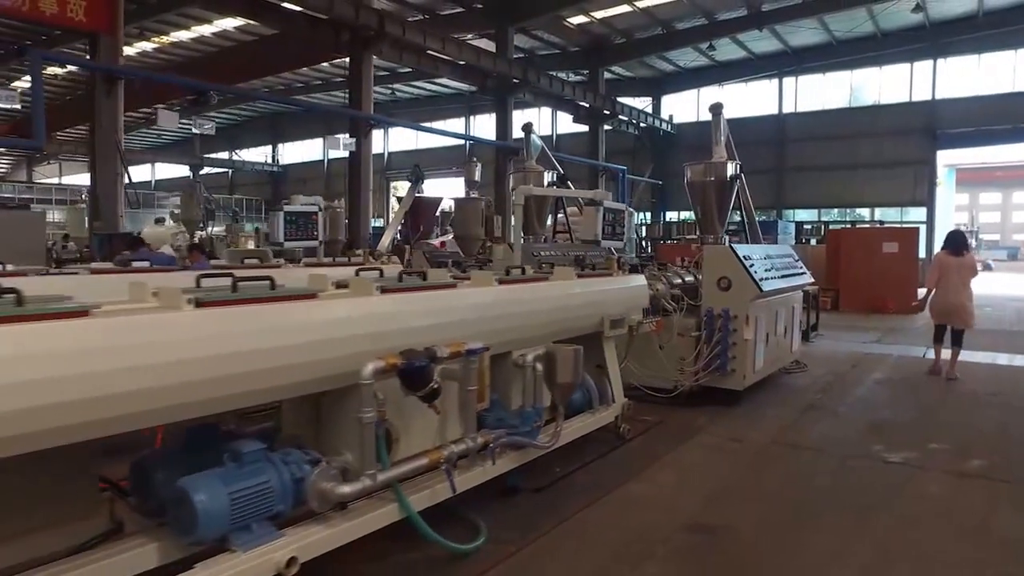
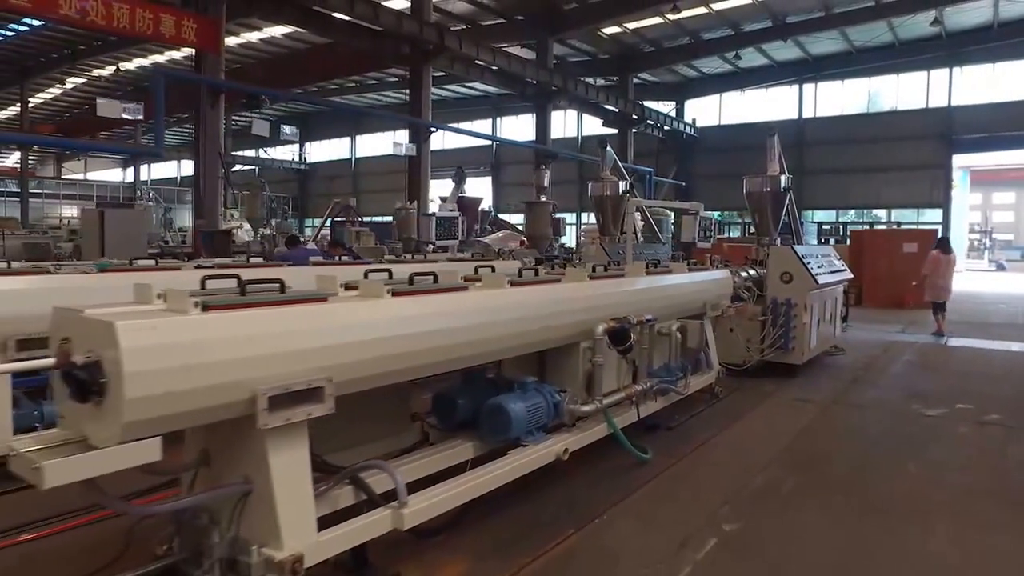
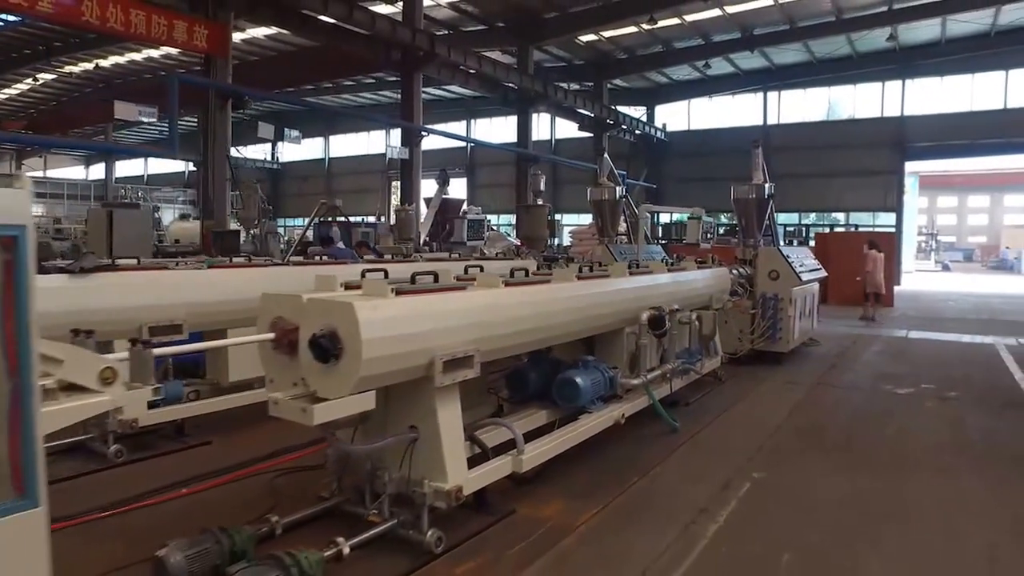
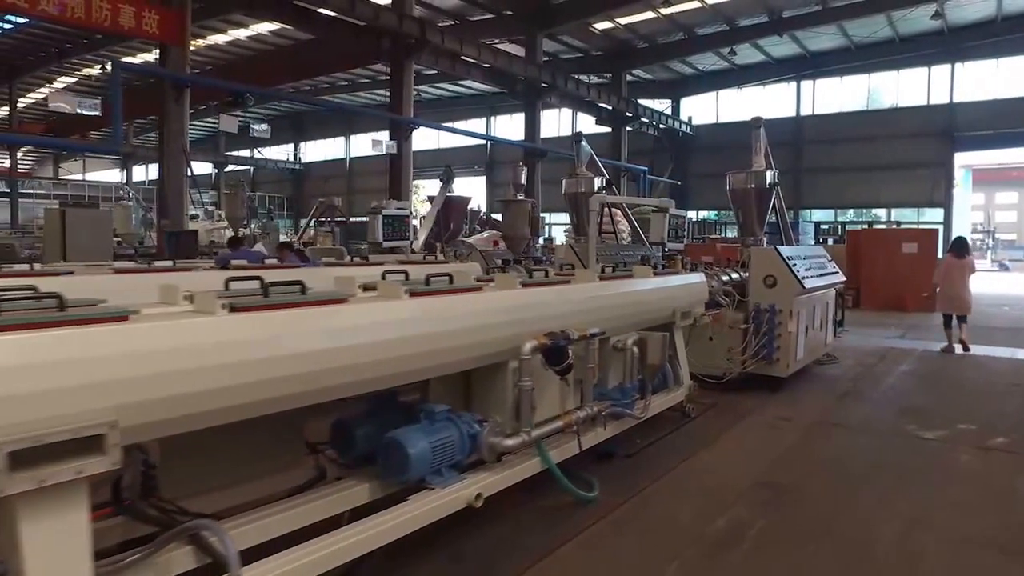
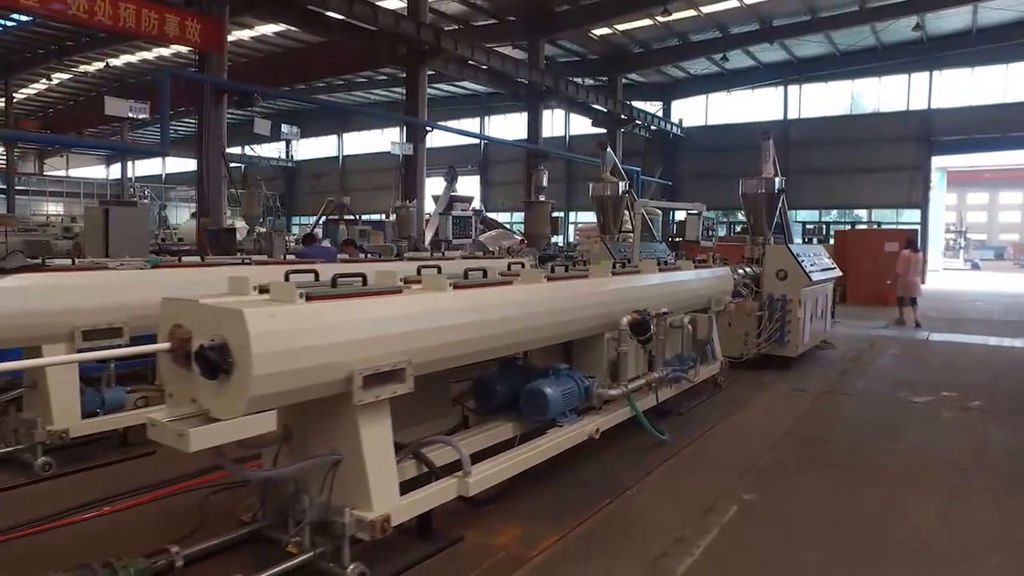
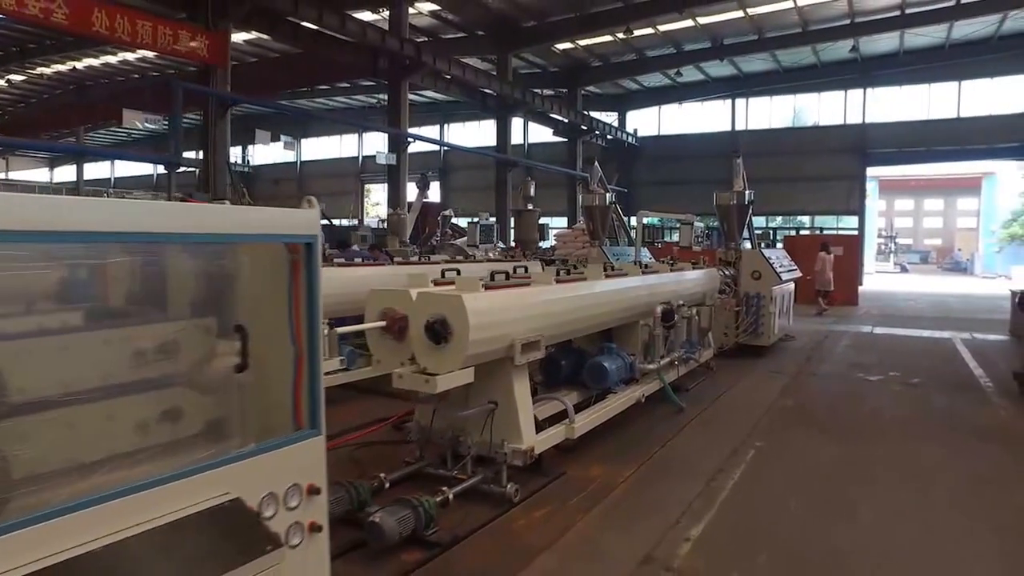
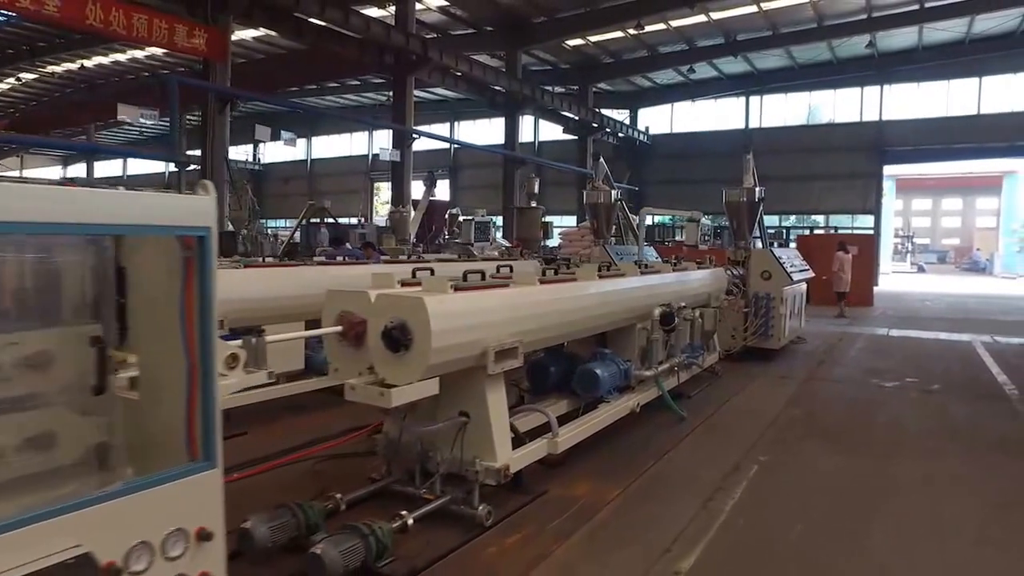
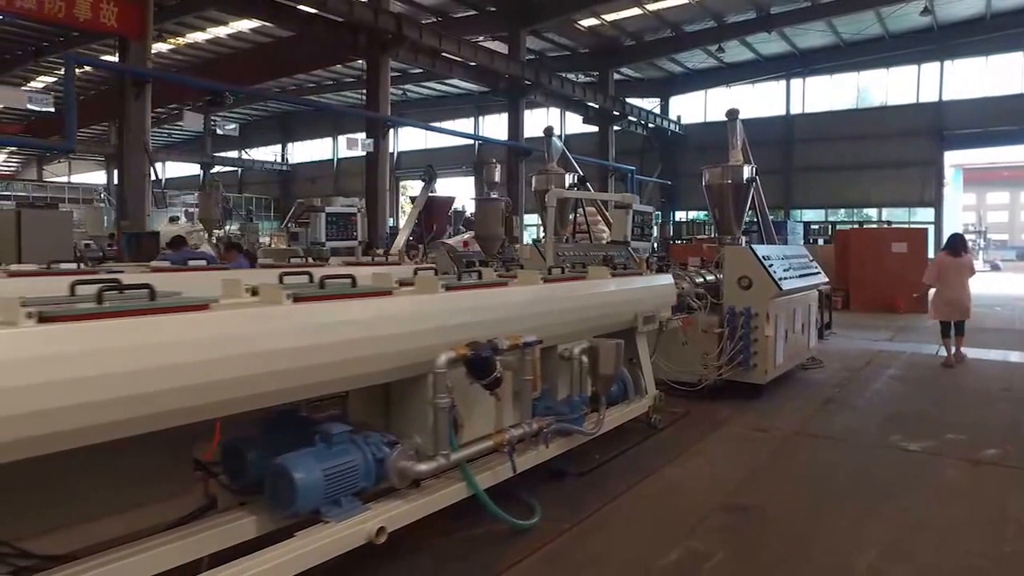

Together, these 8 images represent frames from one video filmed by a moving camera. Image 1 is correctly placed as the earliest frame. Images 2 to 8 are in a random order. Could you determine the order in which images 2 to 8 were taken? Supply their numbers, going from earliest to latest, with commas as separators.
8, 4, 2, 5, 3, 7, 6
